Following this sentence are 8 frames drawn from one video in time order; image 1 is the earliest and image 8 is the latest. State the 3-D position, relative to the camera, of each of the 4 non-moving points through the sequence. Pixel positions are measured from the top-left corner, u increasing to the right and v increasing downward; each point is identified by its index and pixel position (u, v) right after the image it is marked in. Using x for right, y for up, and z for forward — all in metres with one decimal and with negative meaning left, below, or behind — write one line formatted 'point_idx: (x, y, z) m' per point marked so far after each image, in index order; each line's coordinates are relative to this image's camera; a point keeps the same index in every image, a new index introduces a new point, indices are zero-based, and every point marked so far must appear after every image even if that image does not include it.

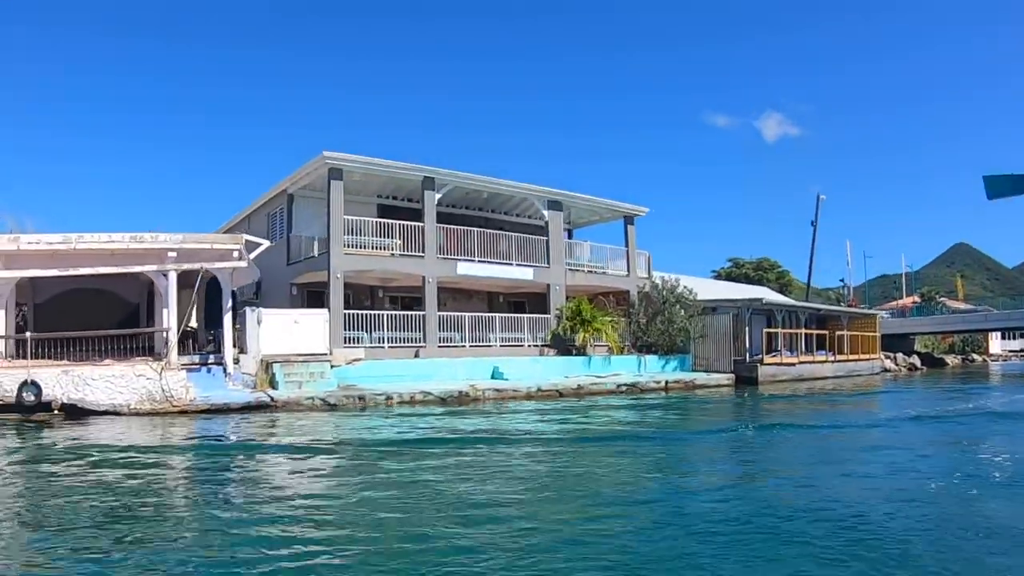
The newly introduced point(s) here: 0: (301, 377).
0: (-5.0, -2.1, +18.8) m
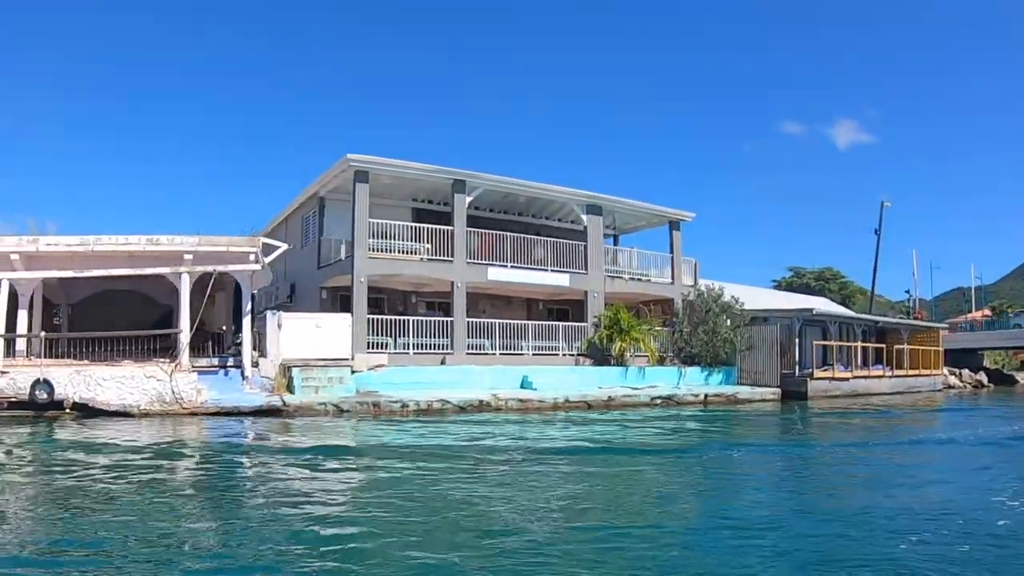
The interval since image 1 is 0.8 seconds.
0: (-4.5, -2.2, +18.5) m
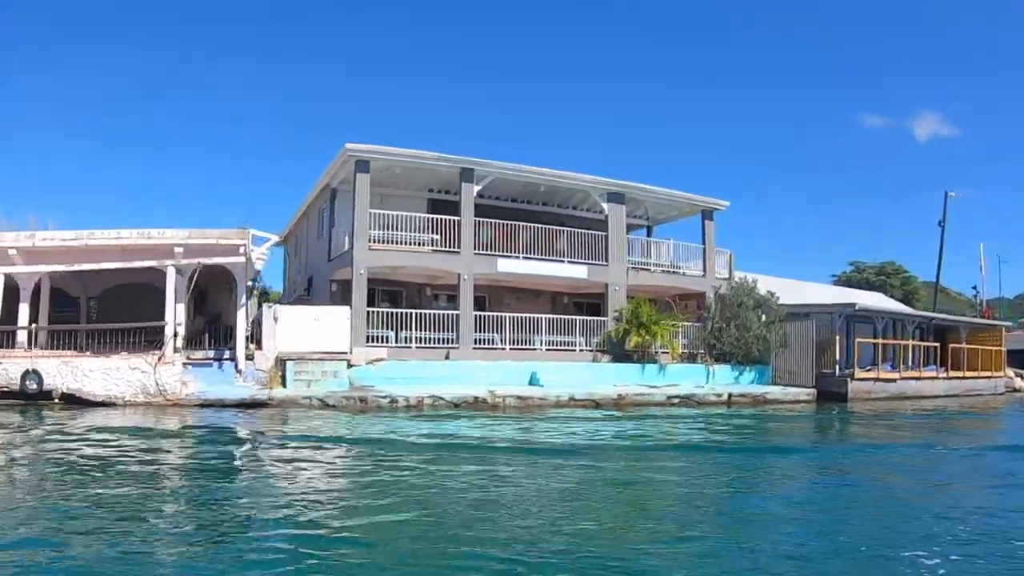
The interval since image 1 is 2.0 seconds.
0: (-4.6, -2.0, +18.3) m
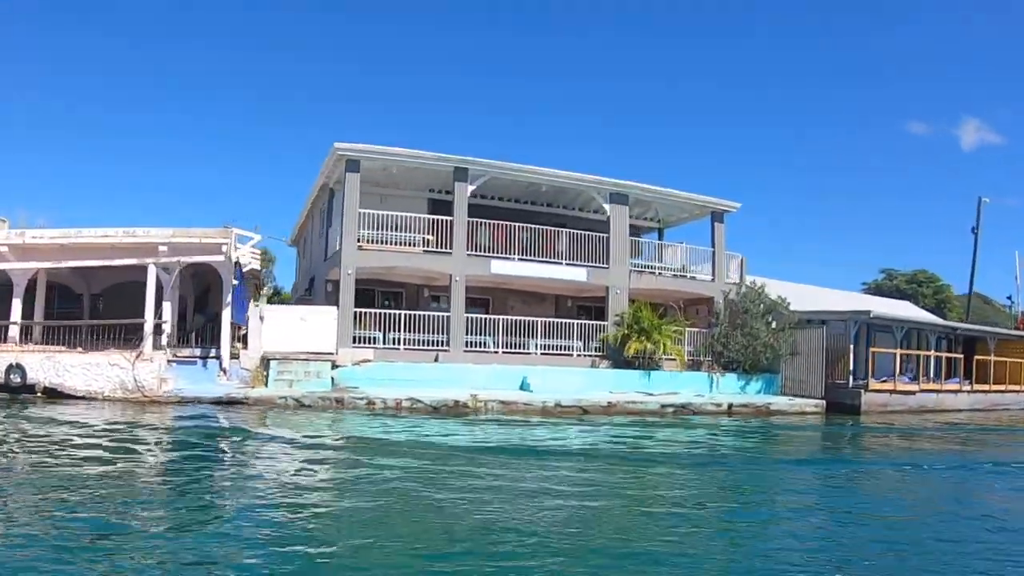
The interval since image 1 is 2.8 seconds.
0: (-5.0, -2.0, +18.3) m
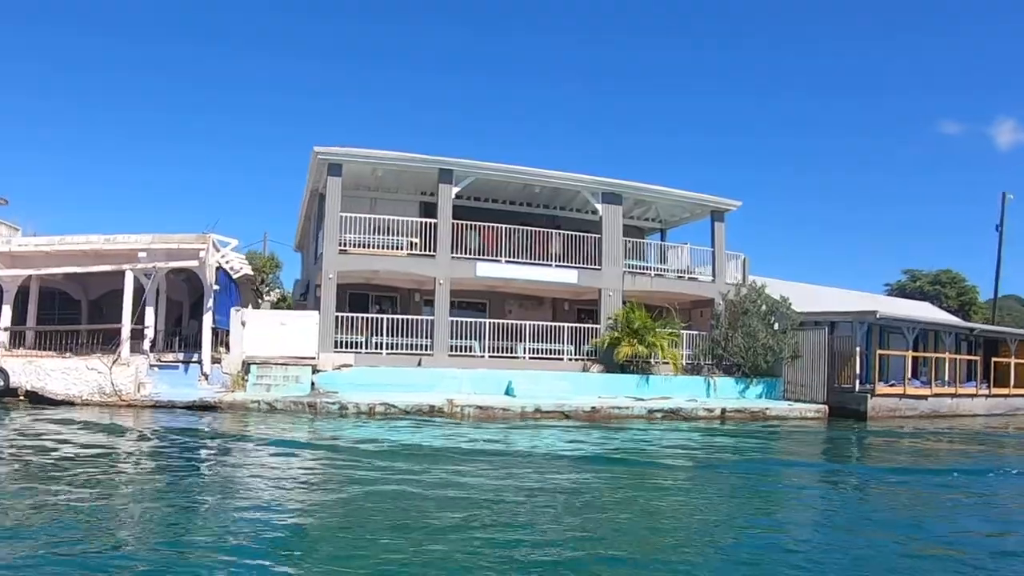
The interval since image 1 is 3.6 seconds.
0: (-5.6, -2.1, +18.4) m
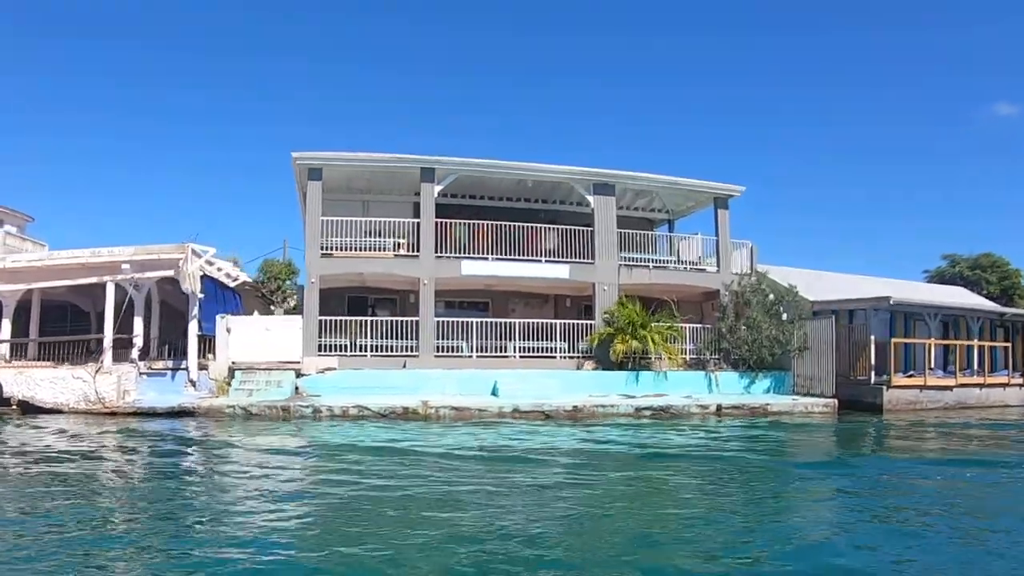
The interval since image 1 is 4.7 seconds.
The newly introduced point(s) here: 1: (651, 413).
0: (-6.0, -2.3, +18.6) m
1: (+3.3, -3.0, +18.7) m
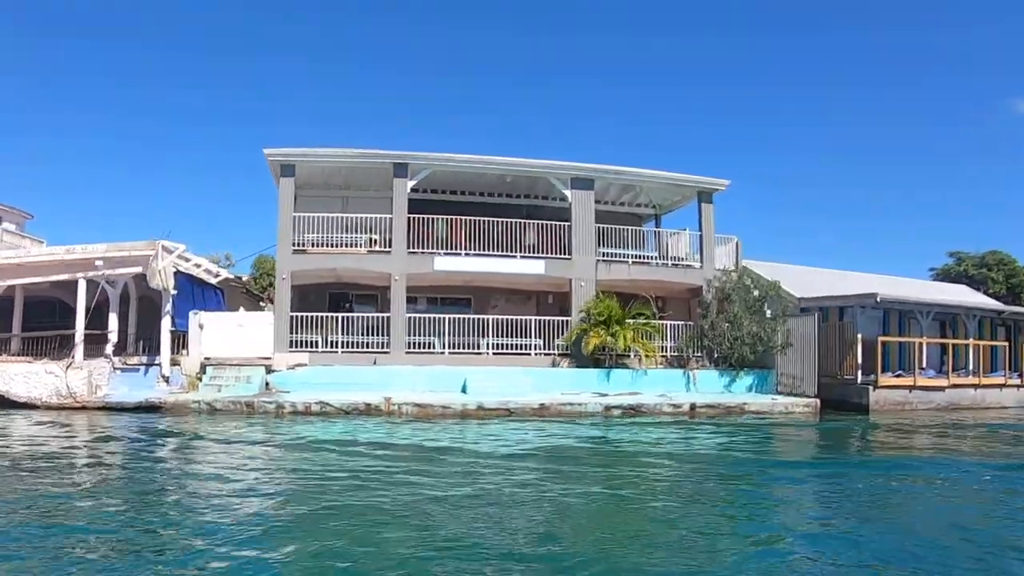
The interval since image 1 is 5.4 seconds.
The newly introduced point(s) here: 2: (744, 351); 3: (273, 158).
0: (-6.8, -2.2, +18.7) m
1: (+2.6, -2.8, +18.3) m
2: (+5.8, -1.6, +19.9) m
3: (-6.0, +3.2, +19.8) m
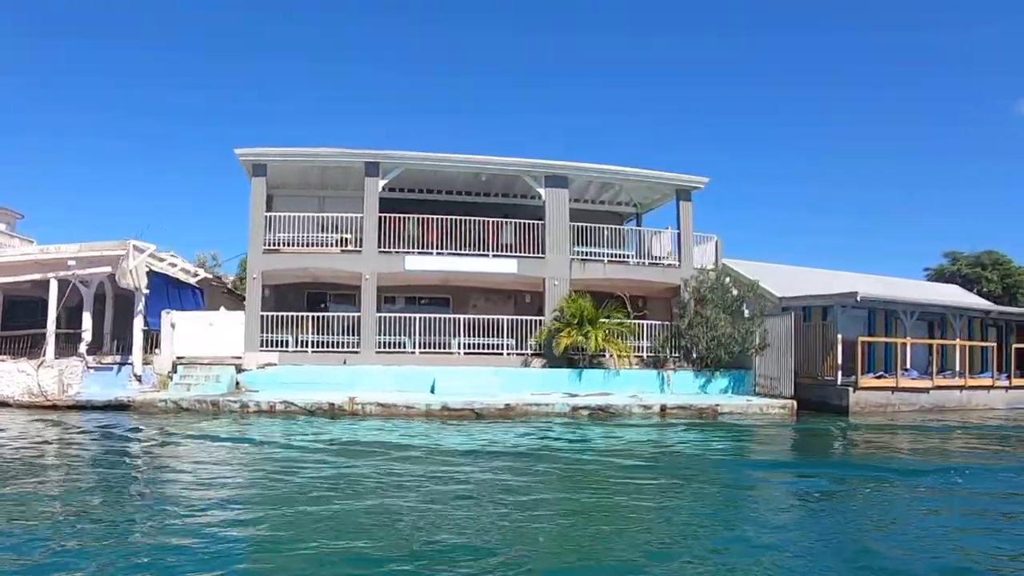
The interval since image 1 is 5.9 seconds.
0: (-7.5, -2.2, +18.7) m
1: (+1.8, -2.8, +18.0) m
2: (+5.1, -1.6, +19.5) m
3: (-6.7, +3.2, +19.8) m
